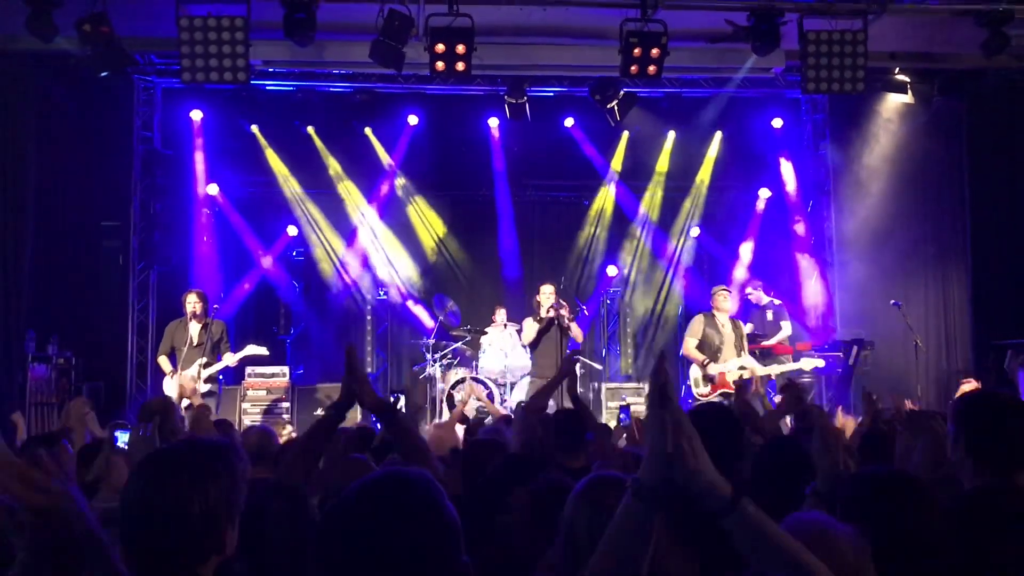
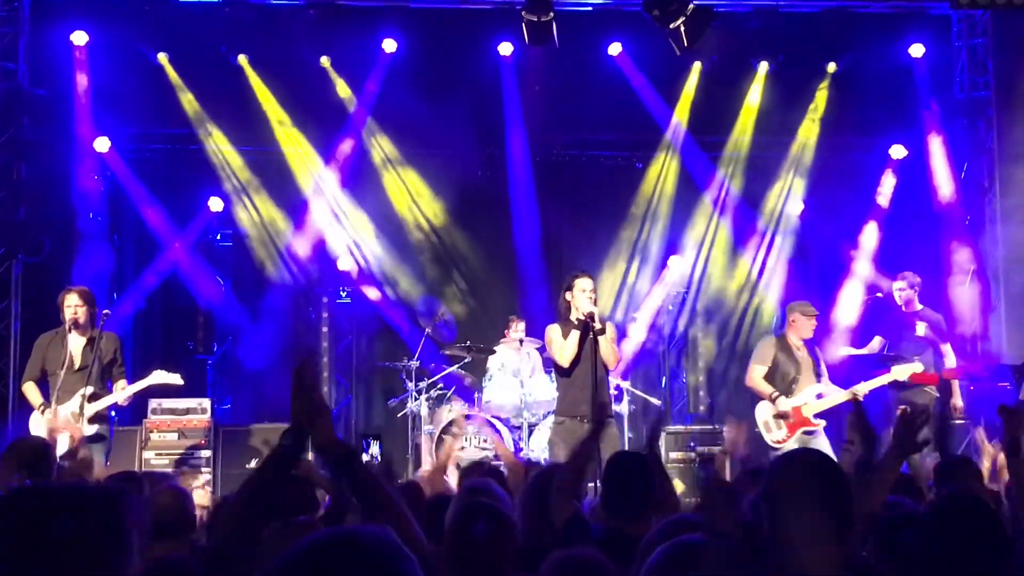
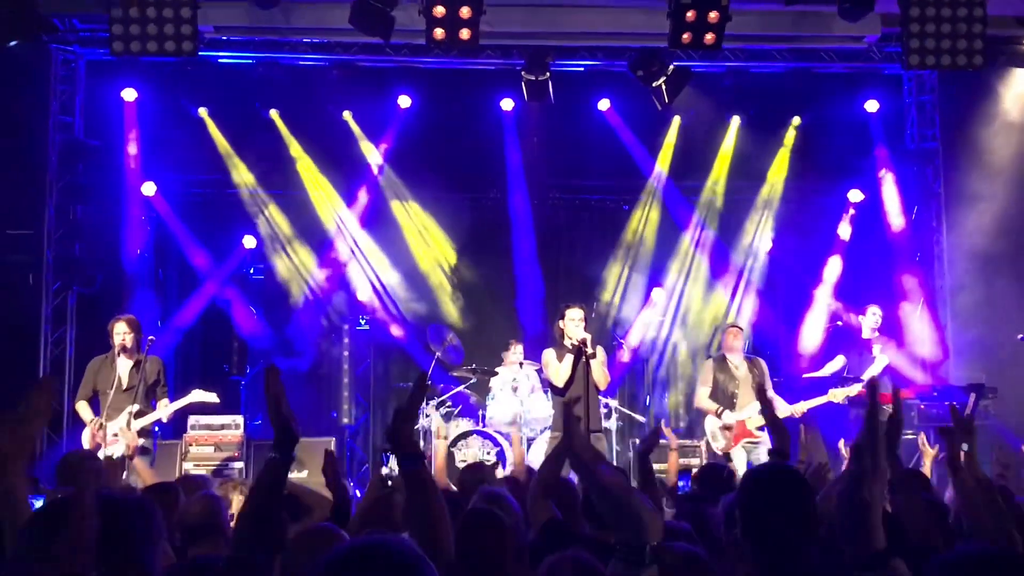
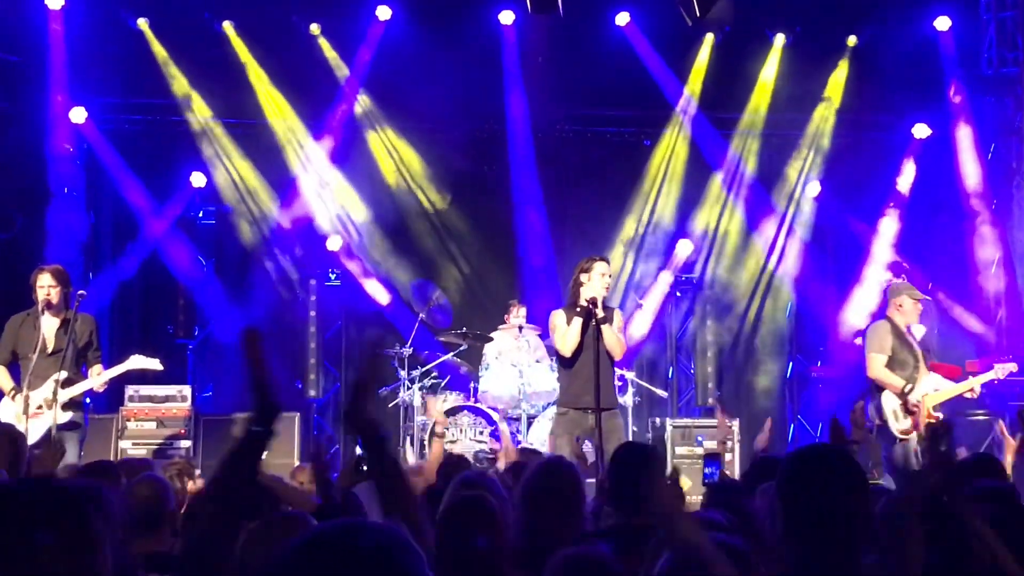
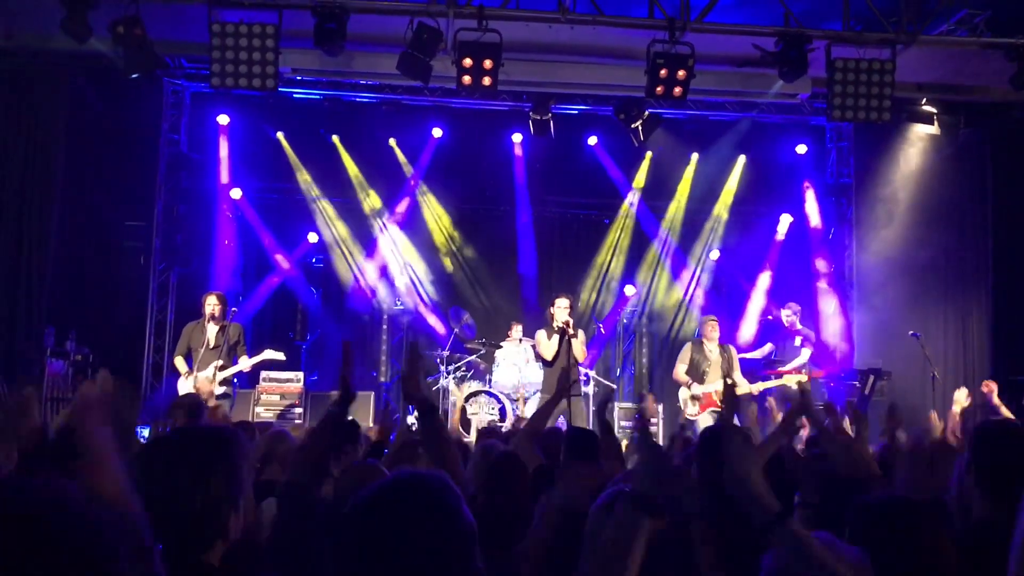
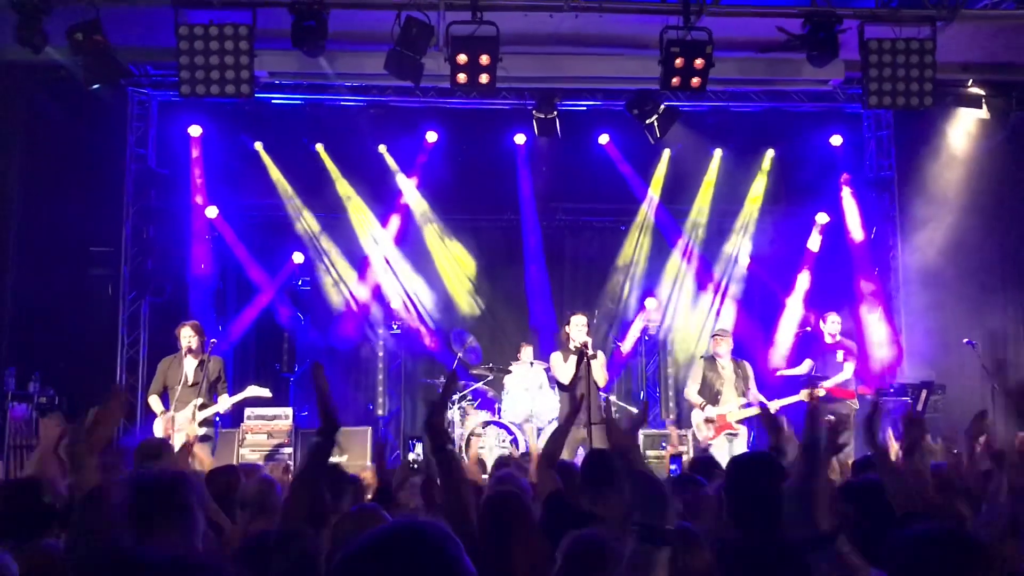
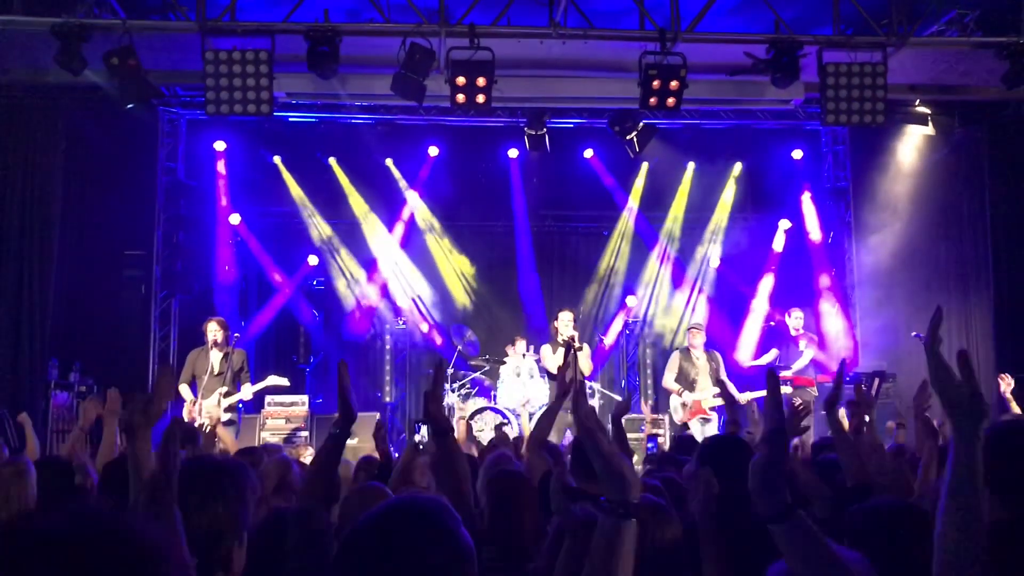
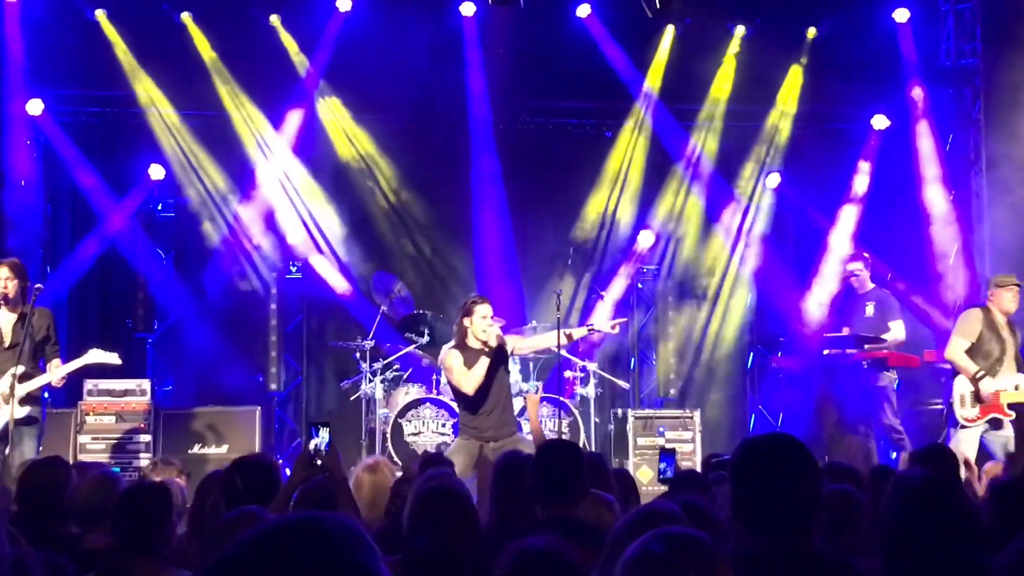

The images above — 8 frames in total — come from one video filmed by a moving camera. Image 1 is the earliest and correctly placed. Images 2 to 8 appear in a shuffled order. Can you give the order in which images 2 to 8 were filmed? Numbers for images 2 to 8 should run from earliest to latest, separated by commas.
5, 7, 6, 3, 2, 4, 8
